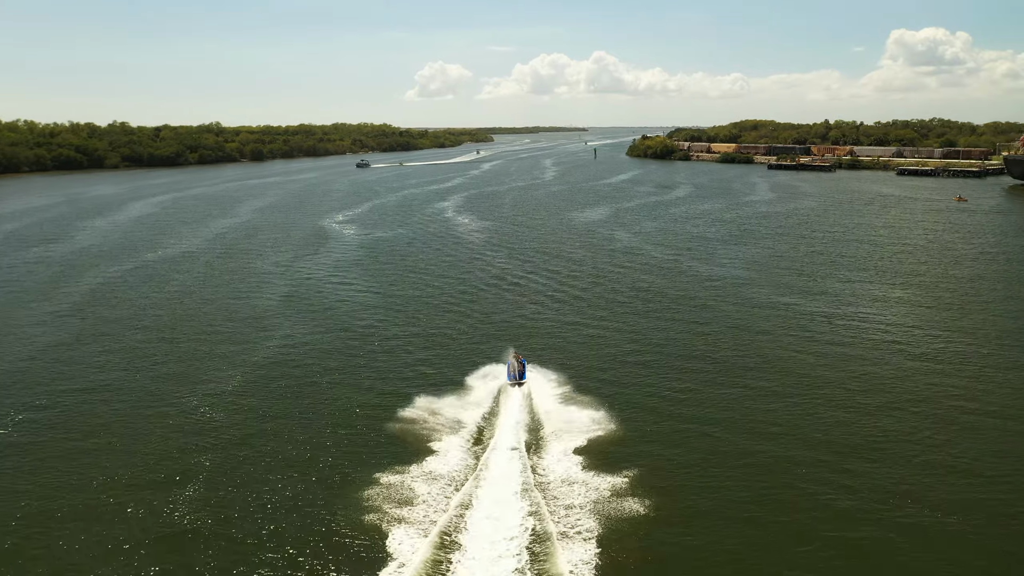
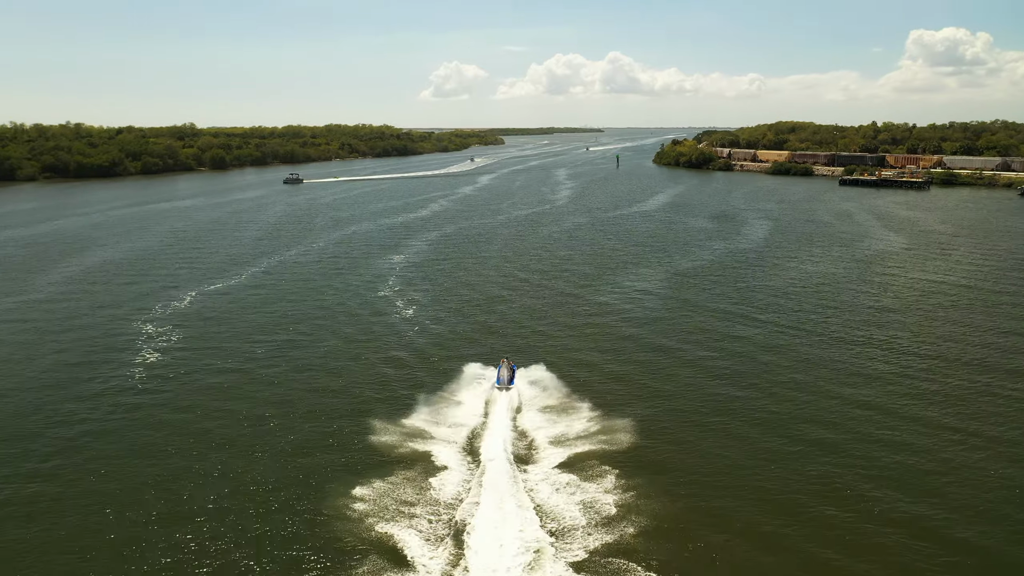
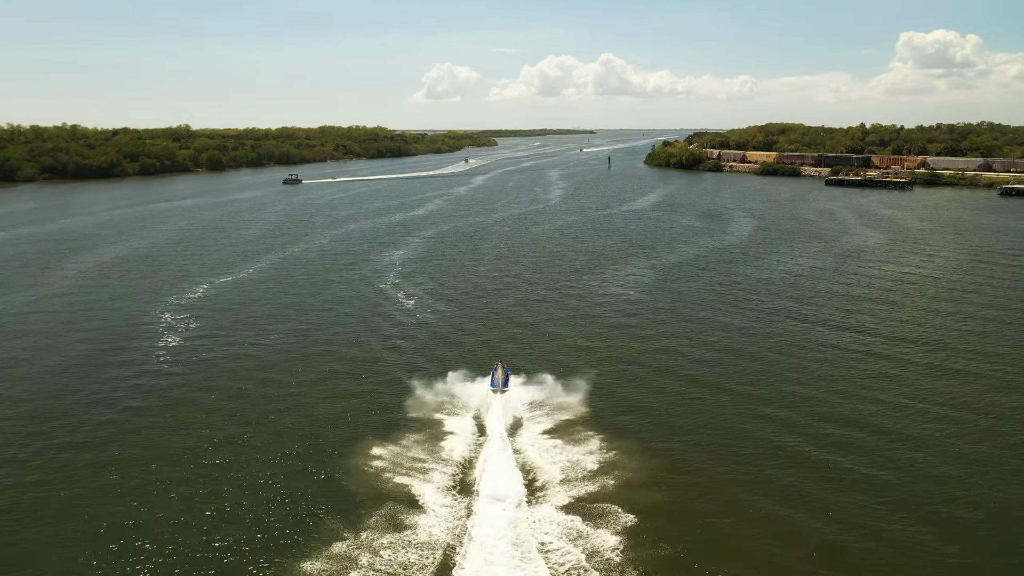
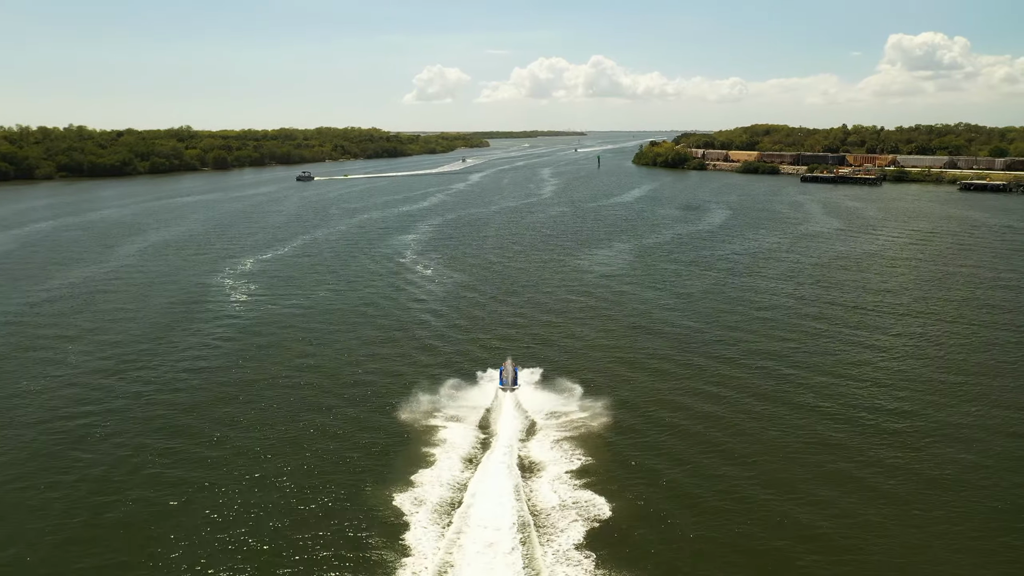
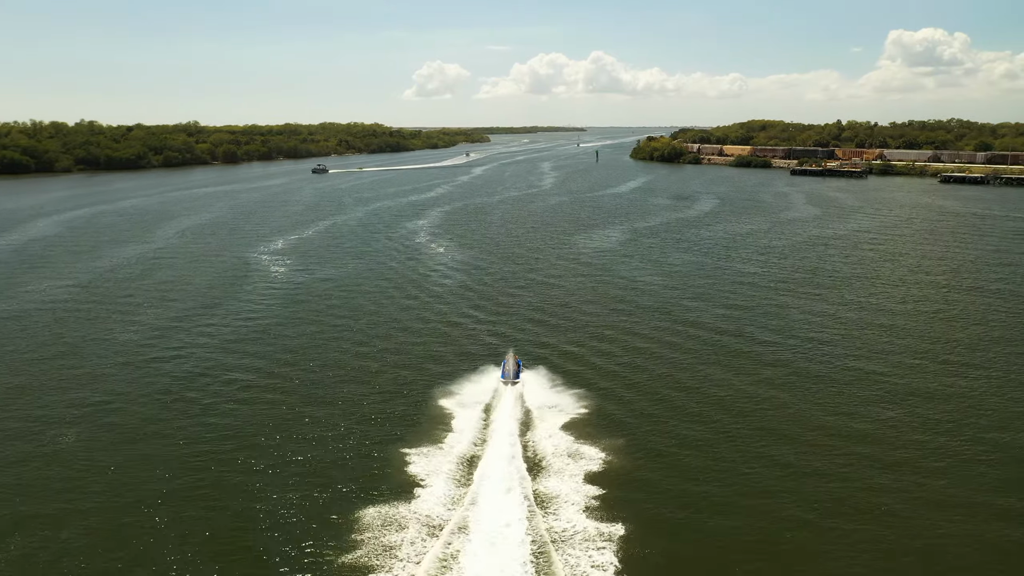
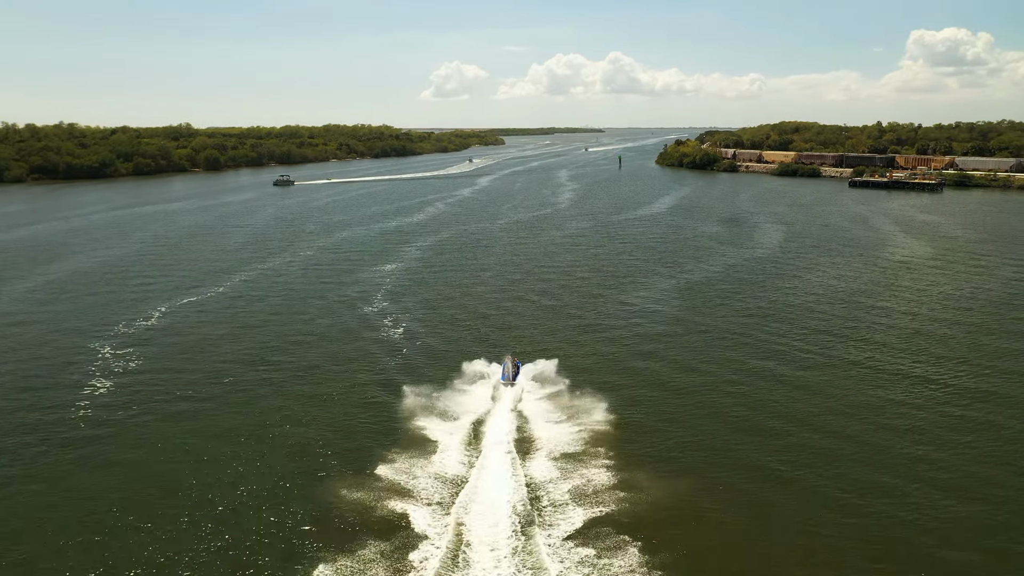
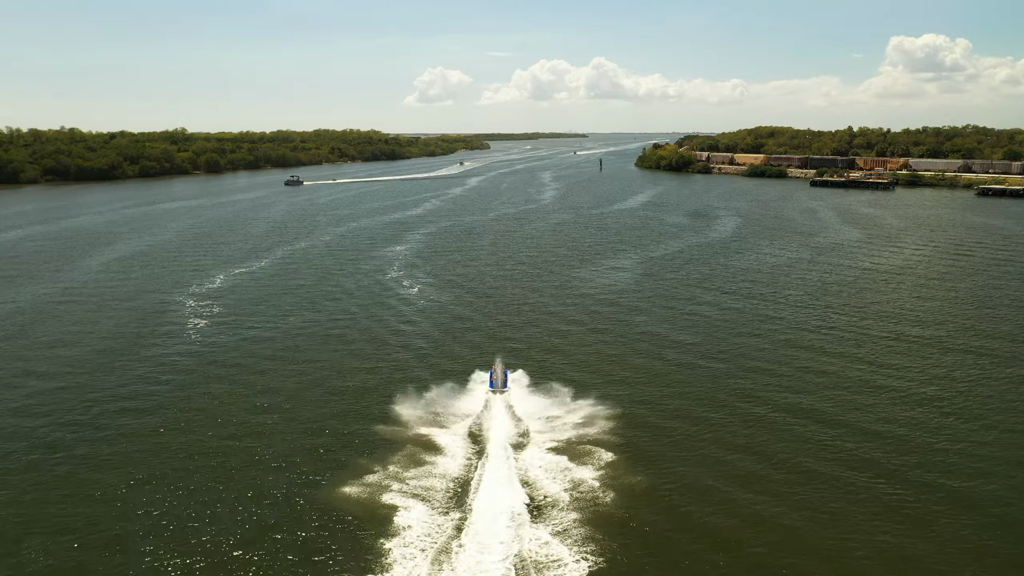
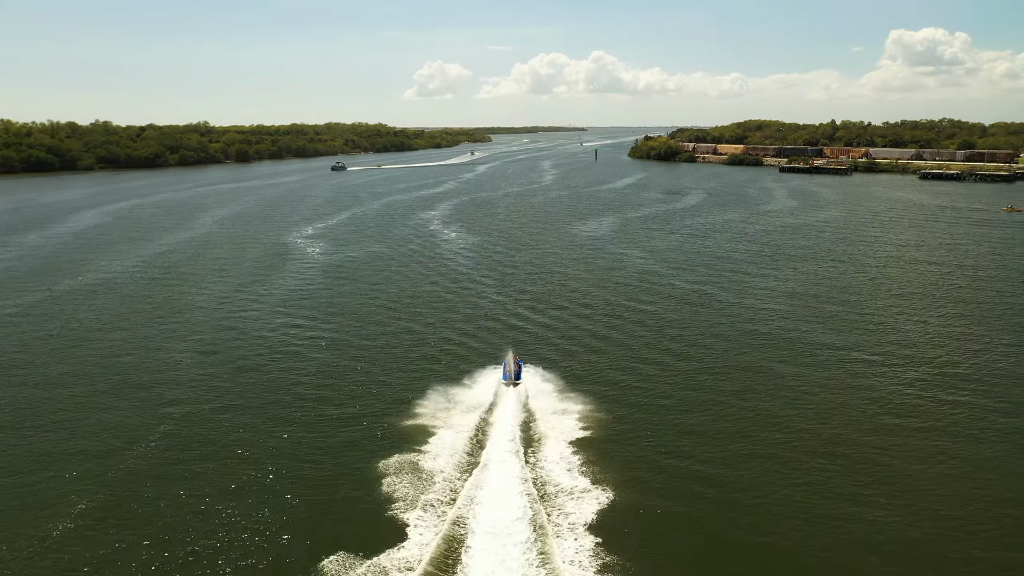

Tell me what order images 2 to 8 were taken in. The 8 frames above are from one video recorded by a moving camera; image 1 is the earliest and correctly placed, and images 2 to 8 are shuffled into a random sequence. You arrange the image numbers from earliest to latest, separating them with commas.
8, 5, 4, 7, 3, 2, 6
